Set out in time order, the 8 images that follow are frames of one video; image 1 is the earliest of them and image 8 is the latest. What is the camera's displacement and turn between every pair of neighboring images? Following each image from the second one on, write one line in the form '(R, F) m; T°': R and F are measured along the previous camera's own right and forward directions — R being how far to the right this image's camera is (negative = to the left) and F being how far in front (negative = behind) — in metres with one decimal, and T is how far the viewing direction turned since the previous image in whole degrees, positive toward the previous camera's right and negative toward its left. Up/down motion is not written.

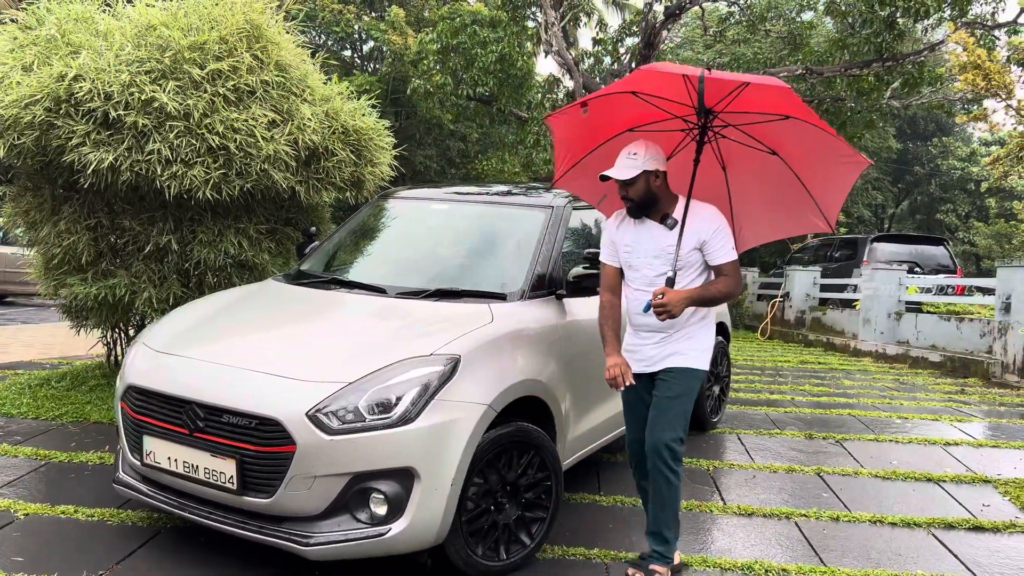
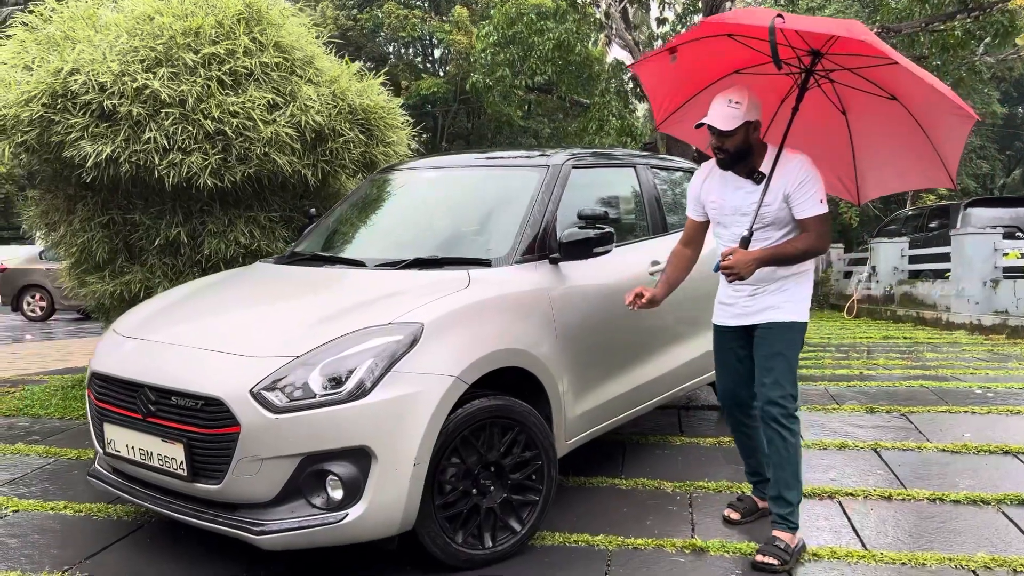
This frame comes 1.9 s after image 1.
(+0.4, +0.3) m; -6°
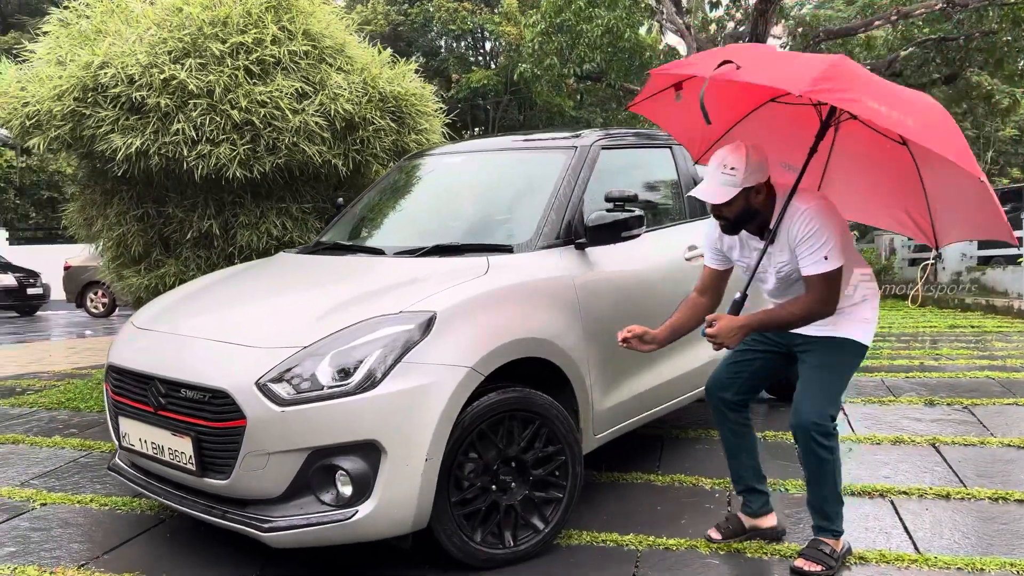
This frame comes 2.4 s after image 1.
(+0.1, +0.1) m; -4°
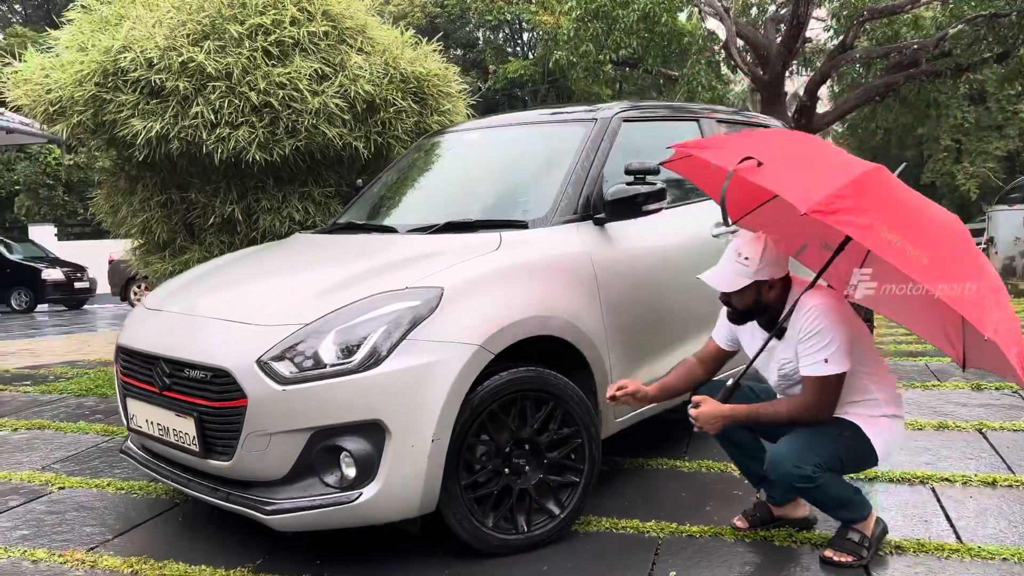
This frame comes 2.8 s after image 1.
(+0.1, +0.1) m; -3°
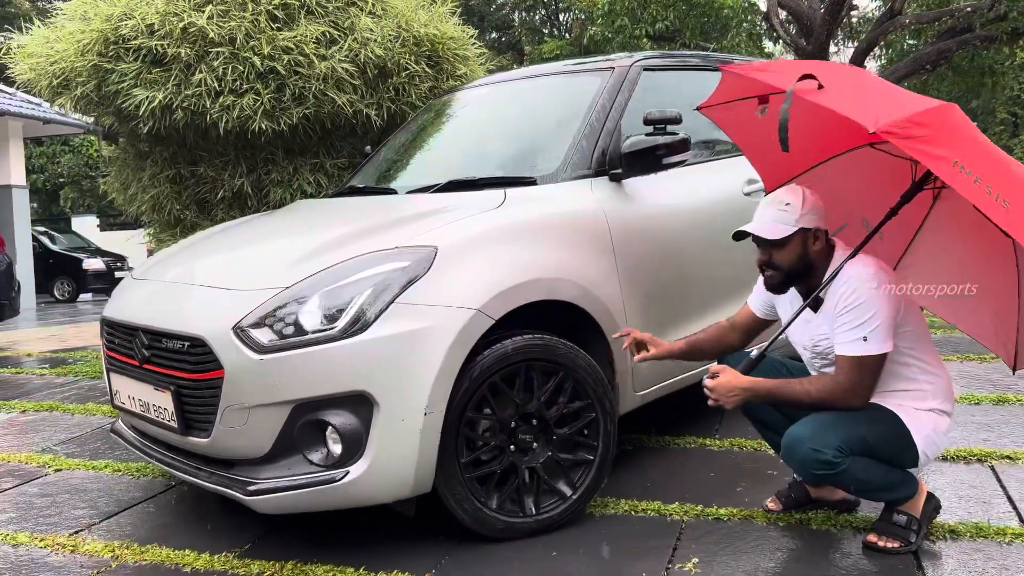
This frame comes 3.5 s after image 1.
(+0.1, +0.2) m; -3°
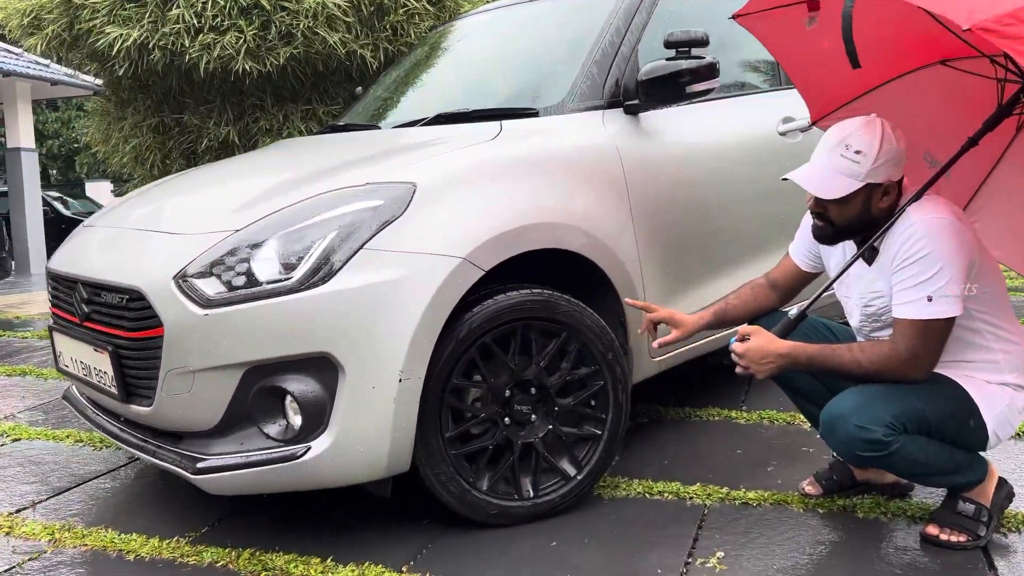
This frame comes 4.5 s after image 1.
(+0.1, +0.4) m; -1°
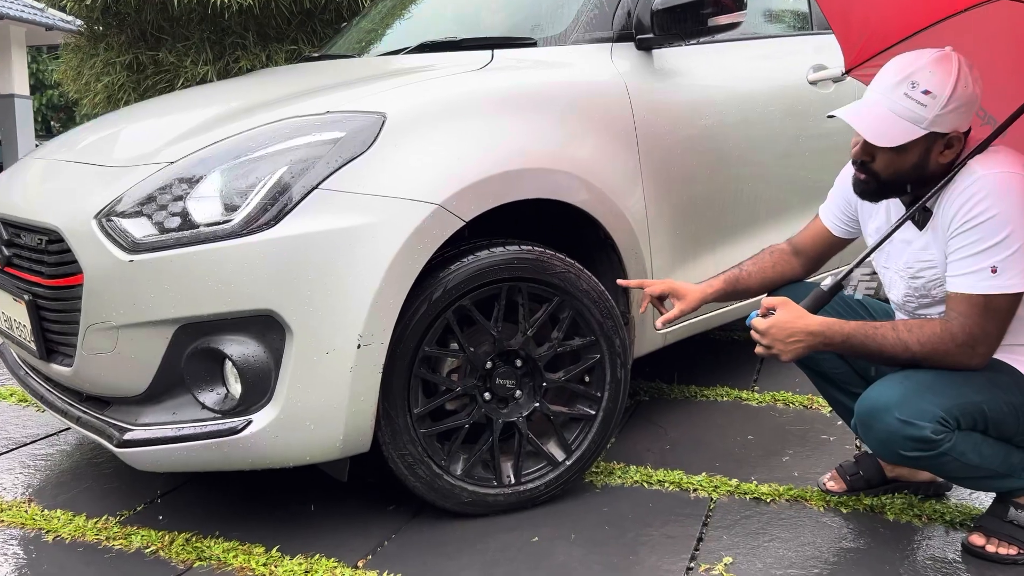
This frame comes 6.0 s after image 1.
(0.0, +0.3) m; 0°
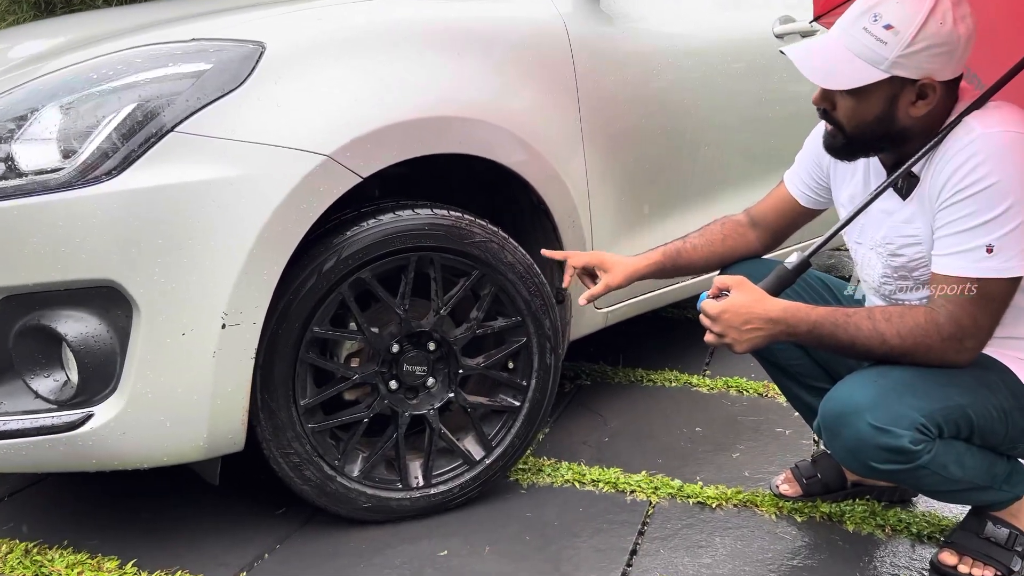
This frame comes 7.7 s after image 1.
(+0.1, +0.3) m; +2°
